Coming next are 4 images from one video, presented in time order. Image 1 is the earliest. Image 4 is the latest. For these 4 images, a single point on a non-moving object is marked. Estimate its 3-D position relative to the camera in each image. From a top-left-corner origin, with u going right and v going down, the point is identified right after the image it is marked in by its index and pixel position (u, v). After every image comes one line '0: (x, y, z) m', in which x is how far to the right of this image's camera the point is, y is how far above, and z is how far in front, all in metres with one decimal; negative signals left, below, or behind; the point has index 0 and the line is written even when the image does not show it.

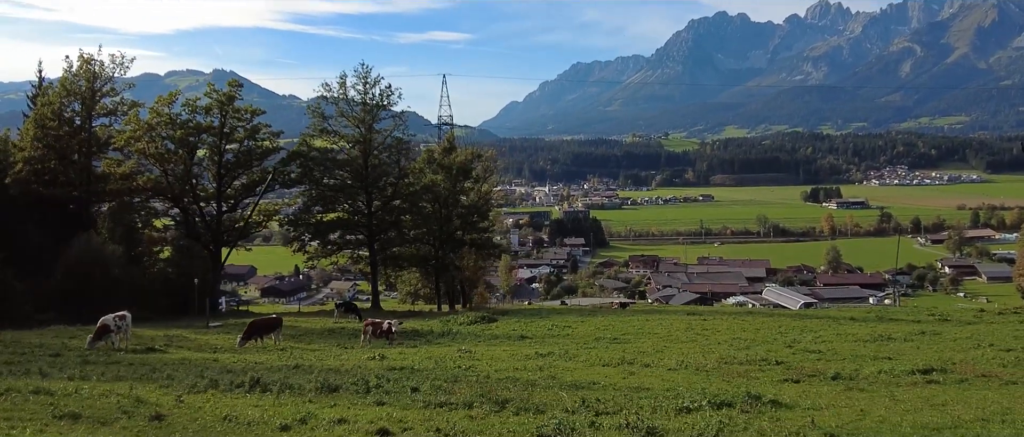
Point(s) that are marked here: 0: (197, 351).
0: (-7.0, -2.9, +14.9) m
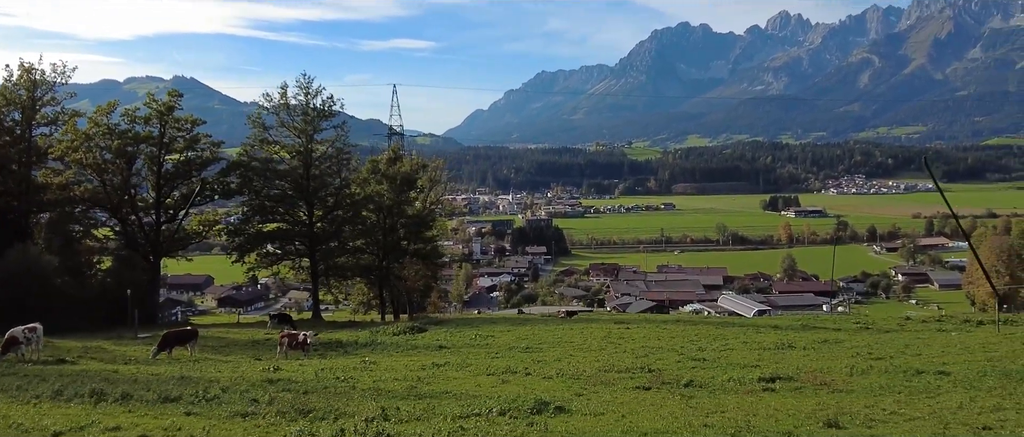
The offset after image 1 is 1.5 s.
0: (-9.0, -3.2, +14.9) m
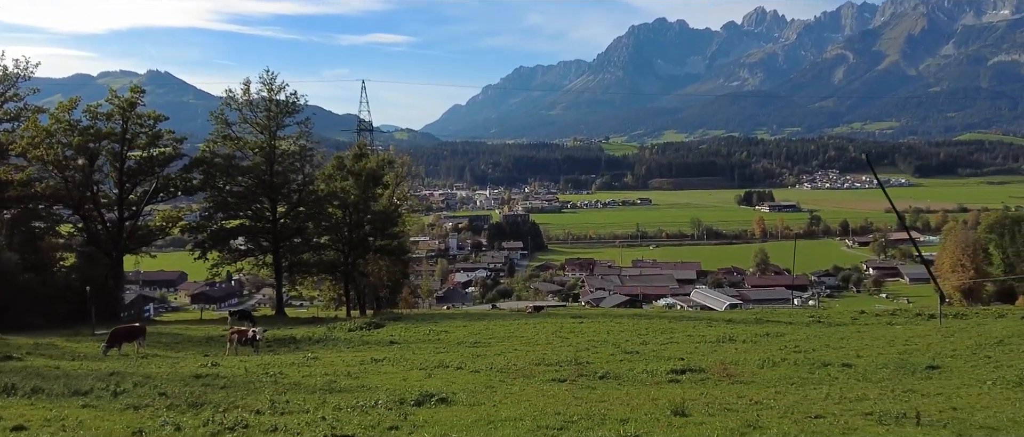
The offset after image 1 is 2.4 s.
0: (-10.3, -3.2, +15.0) m
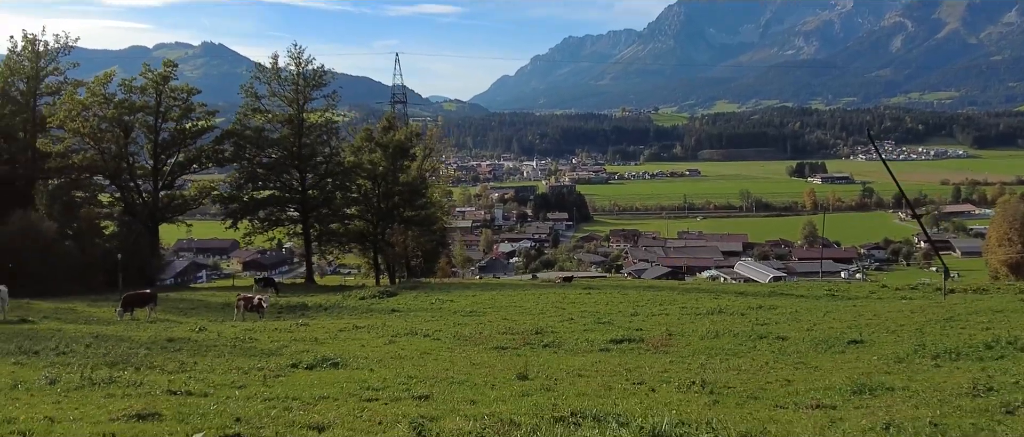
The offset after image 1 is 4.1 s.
0: (-10.6, -2.5, +16.1) m
